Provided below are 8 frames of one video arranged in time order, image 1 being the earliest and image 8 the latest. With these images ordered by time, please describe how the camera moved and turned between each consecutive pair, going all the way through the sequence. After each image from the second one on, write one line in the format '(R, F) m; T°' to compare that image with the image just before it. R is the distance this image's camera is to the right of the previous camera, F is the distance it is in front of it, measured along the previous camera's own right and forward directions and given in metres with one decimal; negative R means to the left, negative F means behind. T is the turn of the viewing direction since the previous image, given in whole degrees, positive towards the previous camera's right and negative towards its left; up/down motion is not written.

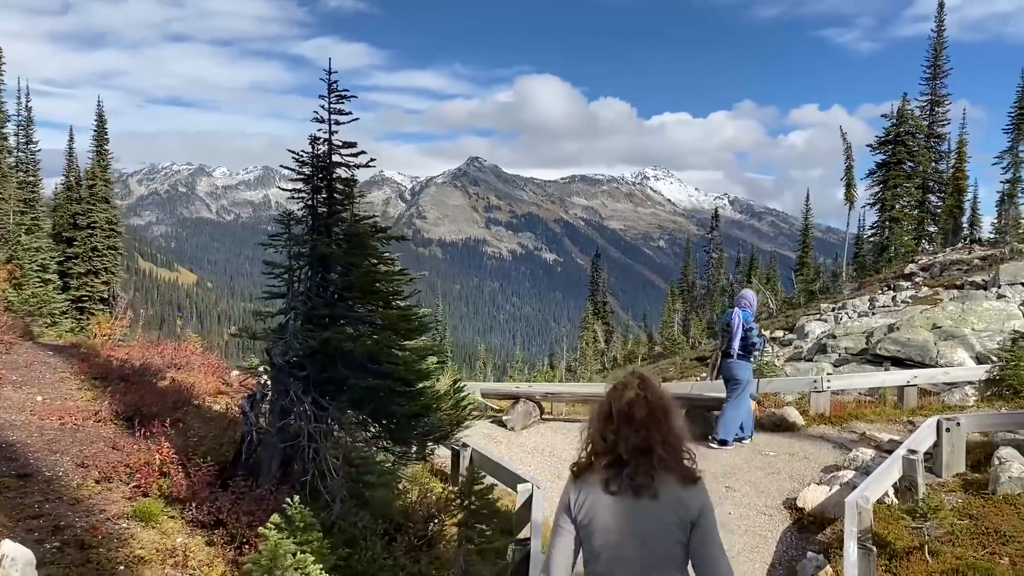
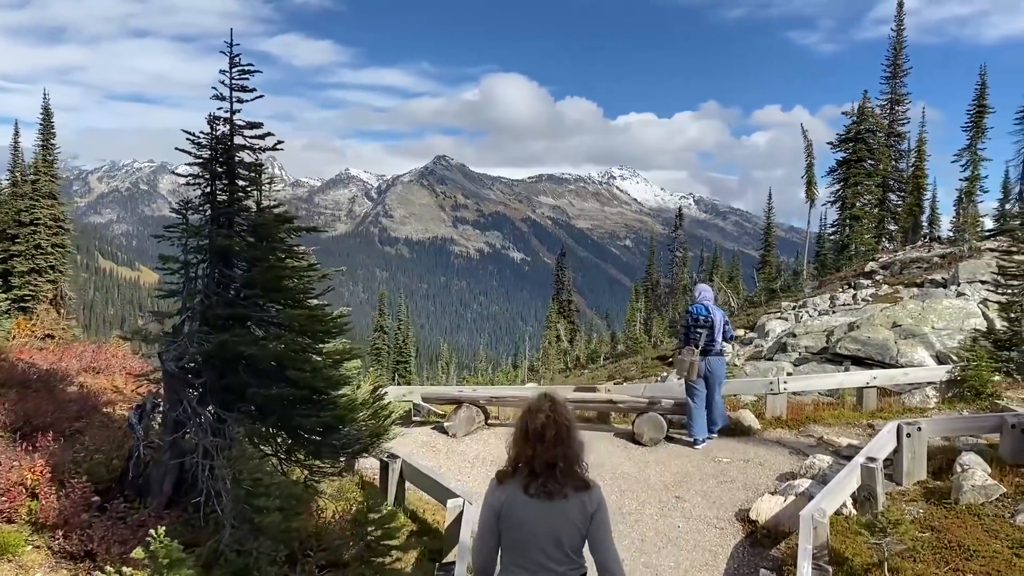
(+0.6, +0.9) m; +3°
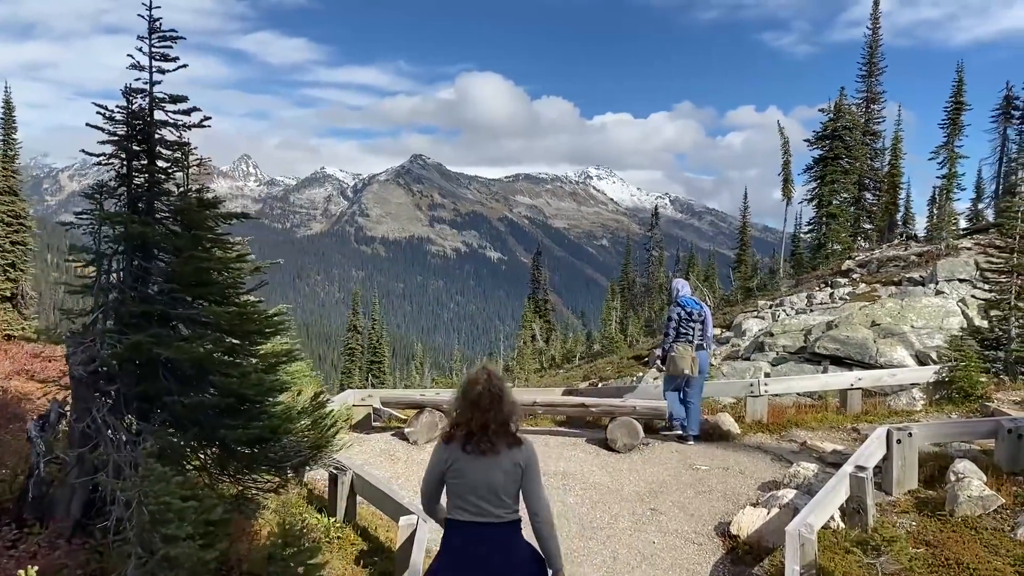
(+0.2, +0.8) m; +2°
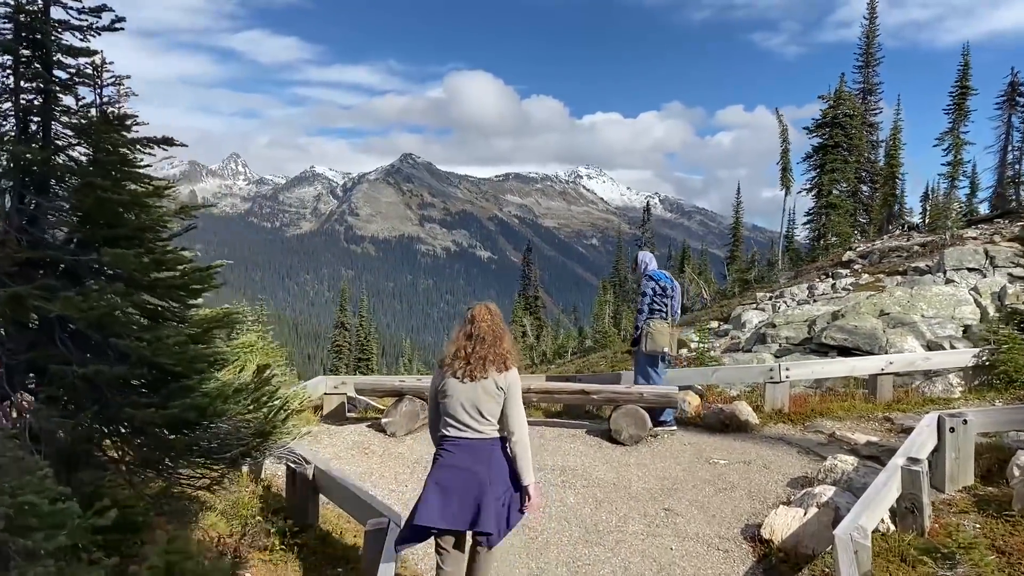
(0.0, +1.4) m; +1°
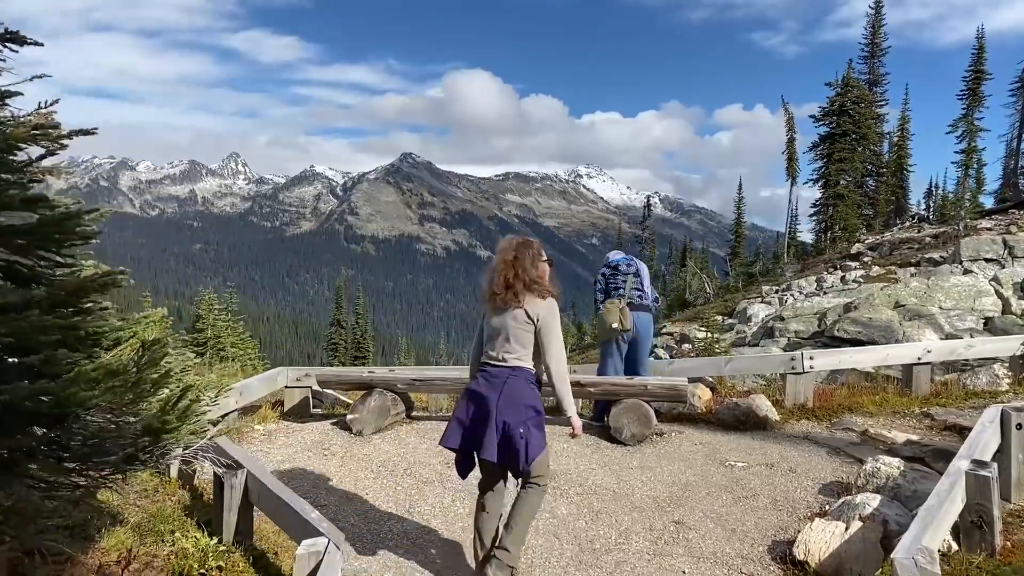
(+0.2, +1.3) m; 0°
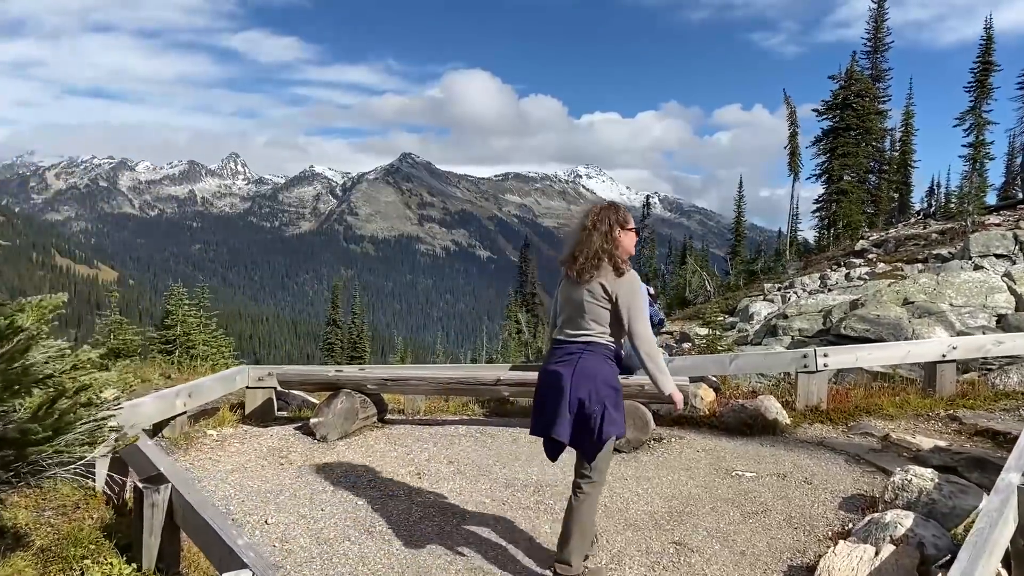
(+0.2, +0.9) m; 0°
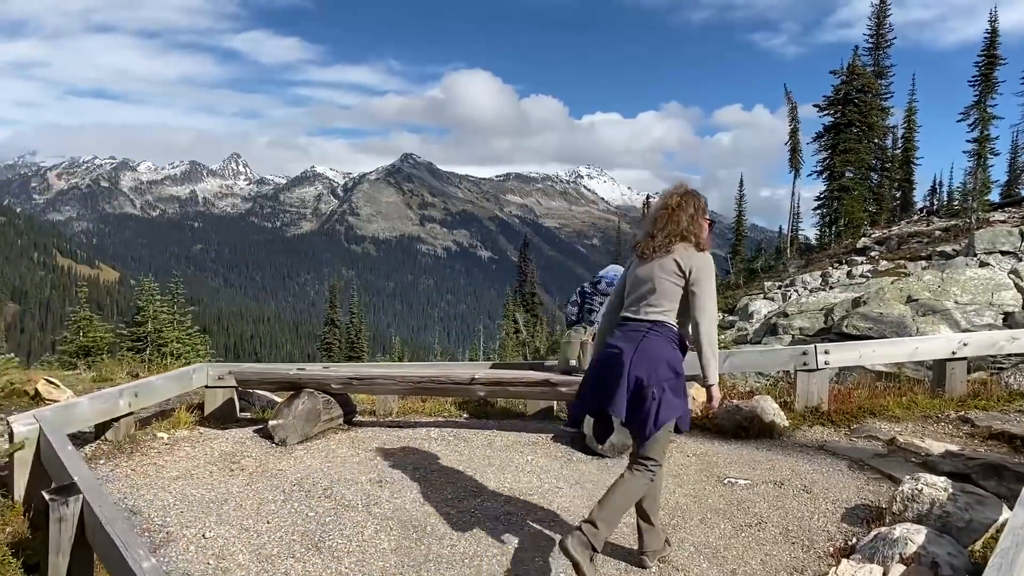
(+0.3, +0.6) m; 0°
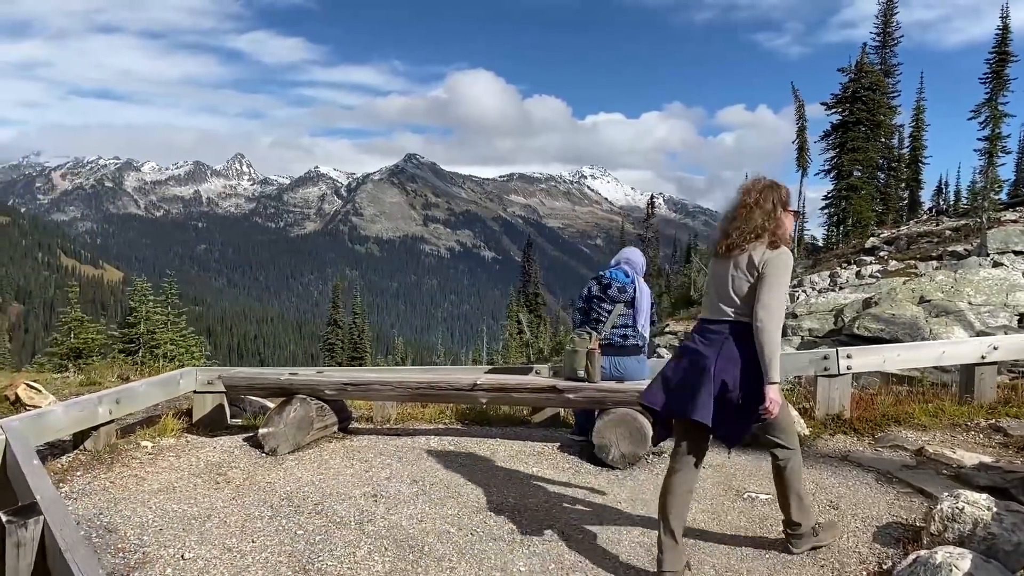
(0.0, +0.4) m; 0°
